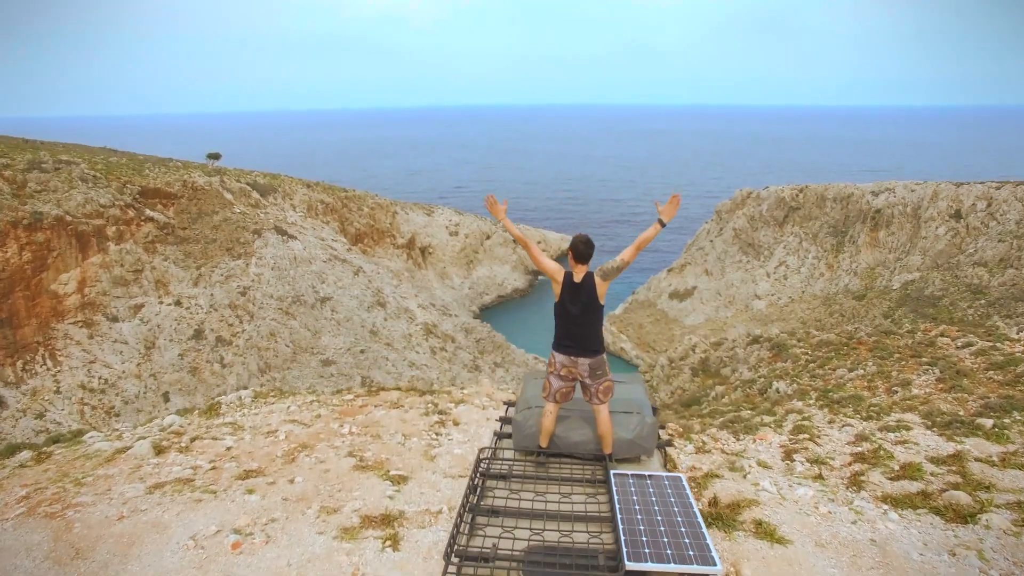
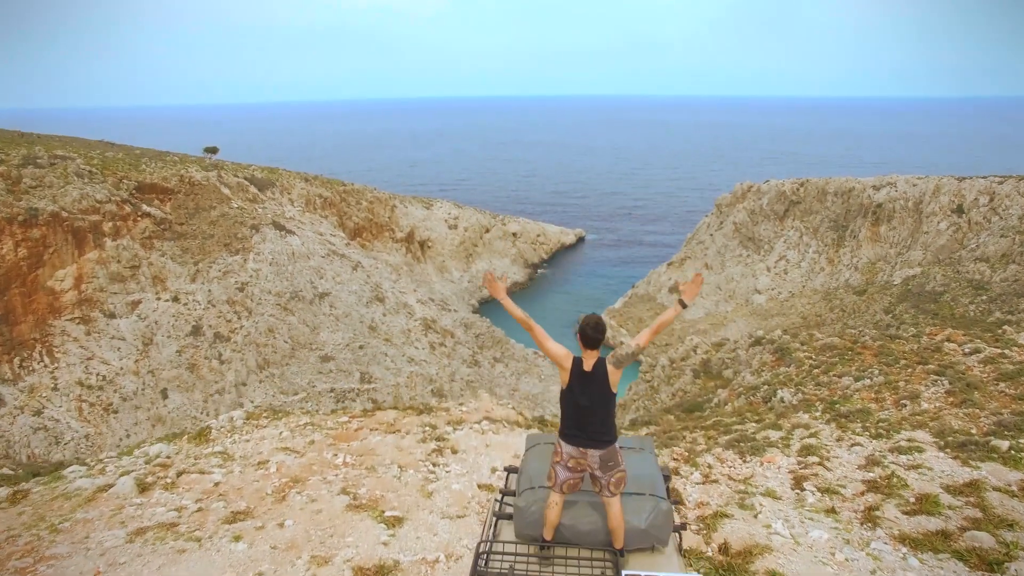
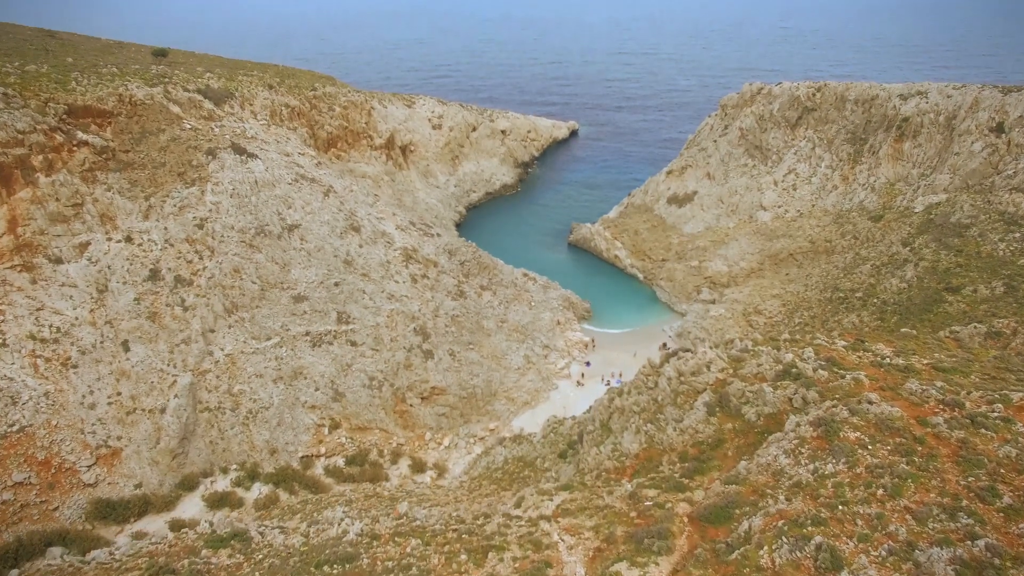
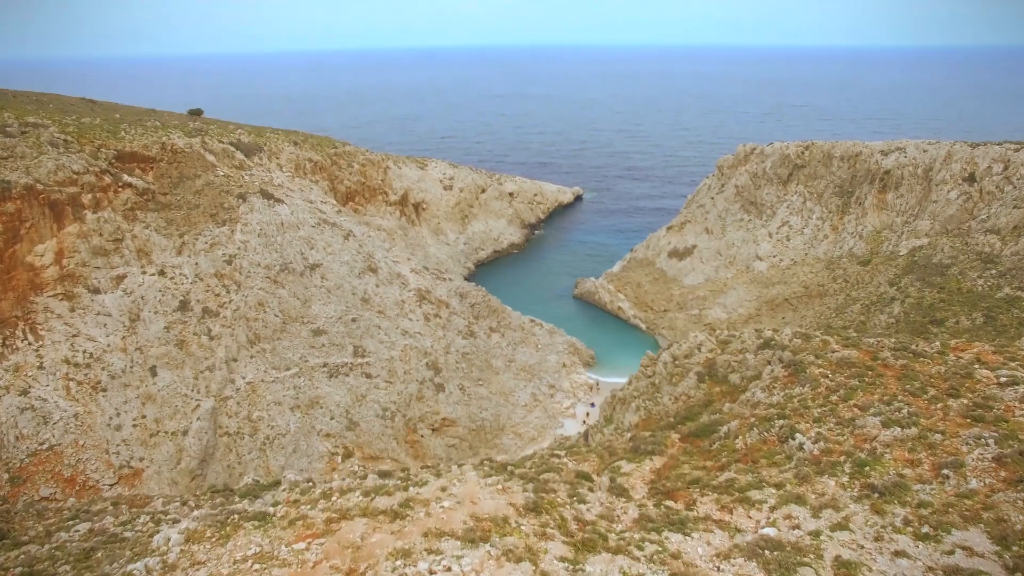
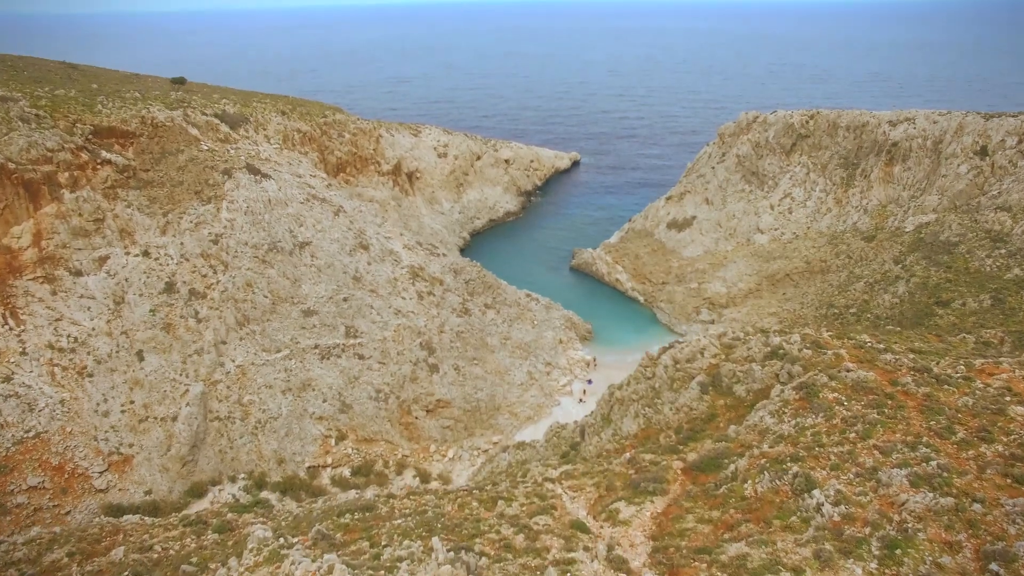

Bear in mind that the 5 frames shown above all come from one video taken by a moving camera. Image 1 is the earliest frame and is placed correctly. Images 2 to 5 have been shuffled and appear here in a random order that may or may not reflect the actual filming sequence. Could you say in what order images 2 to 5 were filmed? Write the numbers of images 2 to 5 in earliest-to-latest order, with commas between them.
2, 4, 5, 3
